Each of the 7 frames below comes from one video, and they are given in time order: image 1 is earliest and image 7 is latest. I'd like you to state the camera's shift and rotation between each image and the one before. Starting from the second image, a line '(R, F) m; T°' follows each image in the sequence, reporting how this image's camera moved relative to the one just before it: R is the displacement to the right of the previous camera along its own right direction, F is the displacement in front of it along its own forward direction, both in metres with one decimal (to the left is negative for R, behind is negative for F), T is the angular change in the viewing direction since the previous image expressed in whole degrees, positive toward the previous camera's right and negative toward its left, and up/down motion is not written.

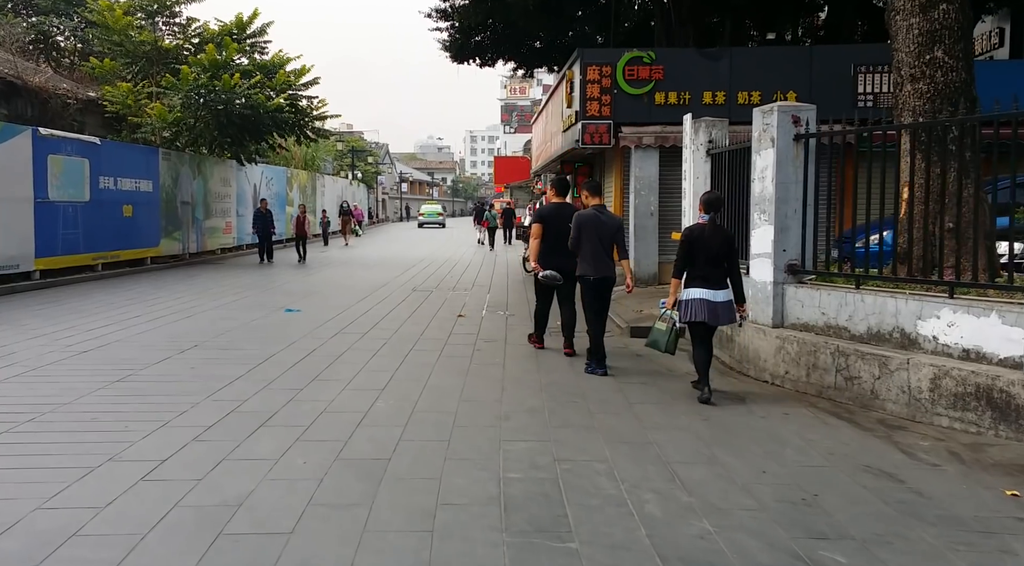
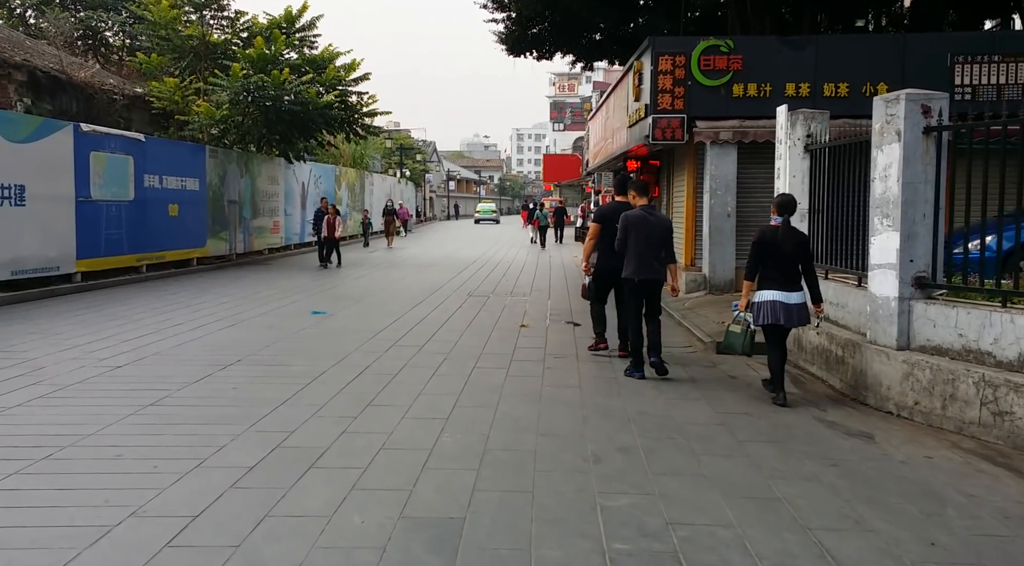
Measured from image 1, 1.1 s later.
(-0.3, +0.9) m; -3°
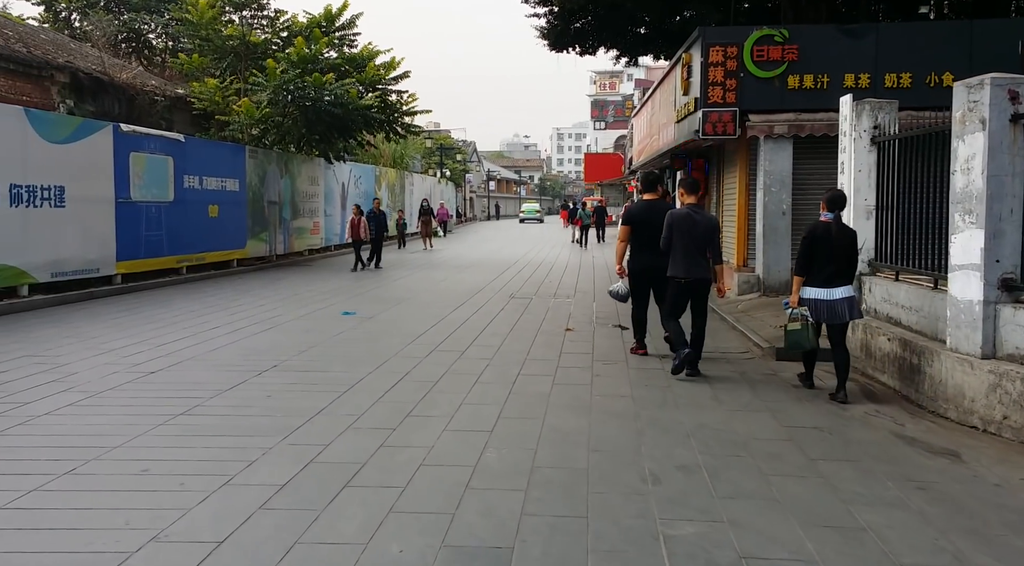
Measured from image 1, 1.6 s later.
(-0.1, +0.4) m; -2°
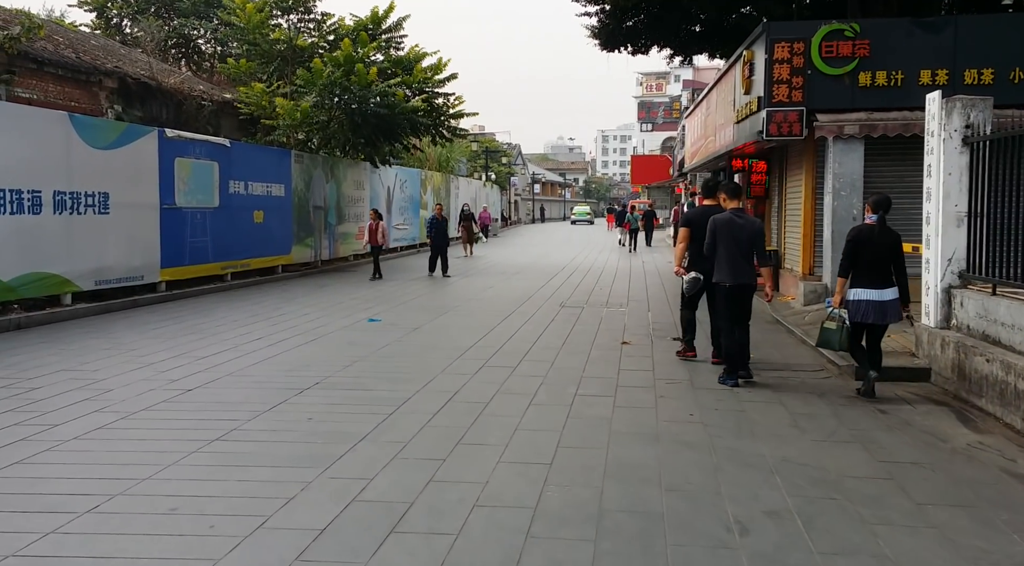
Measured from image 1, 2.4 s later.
(-0.1, +0.5) m; -3°
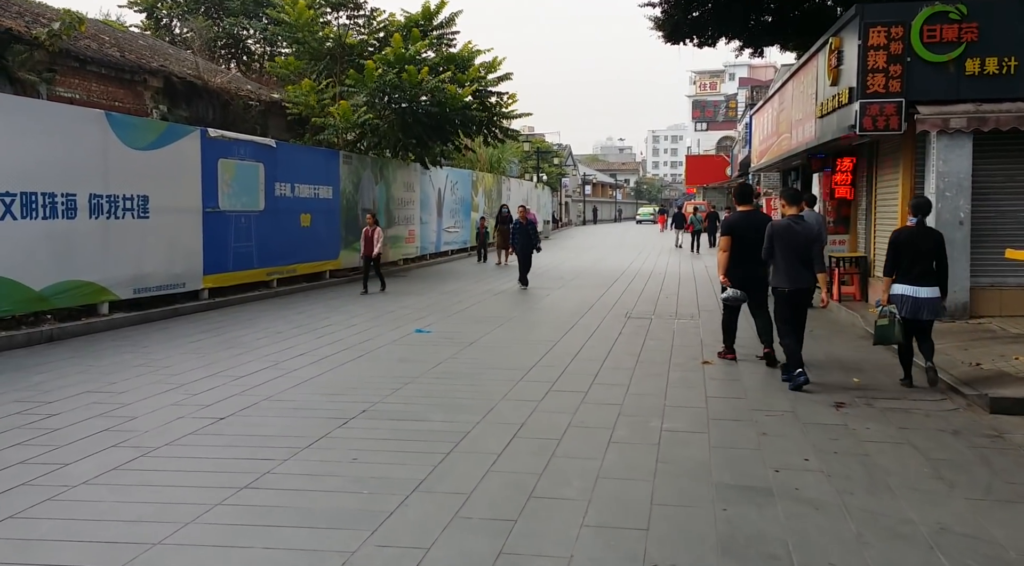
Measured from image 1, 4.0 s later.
(-0.2, +1.0) m; -3°
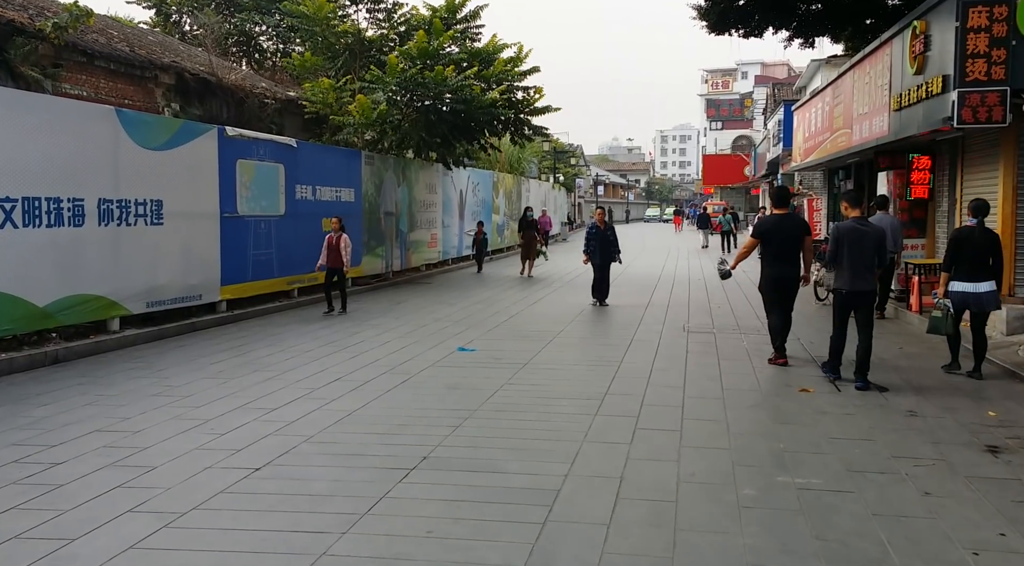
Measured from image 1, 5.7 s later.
(-0.5, +1.1) m; 0°
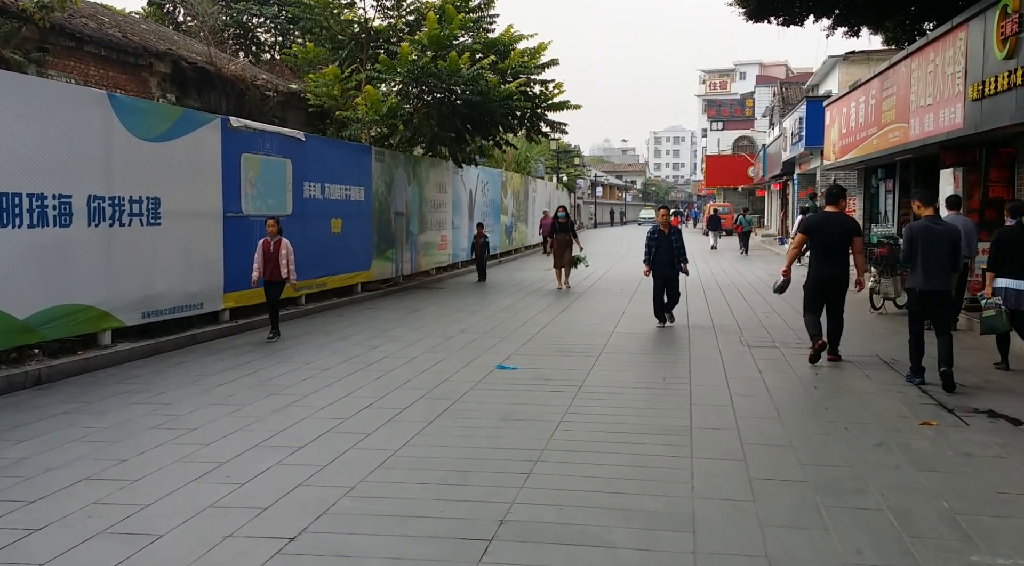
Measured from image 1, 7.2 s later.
(-0.5, +1.3) m; +1°
